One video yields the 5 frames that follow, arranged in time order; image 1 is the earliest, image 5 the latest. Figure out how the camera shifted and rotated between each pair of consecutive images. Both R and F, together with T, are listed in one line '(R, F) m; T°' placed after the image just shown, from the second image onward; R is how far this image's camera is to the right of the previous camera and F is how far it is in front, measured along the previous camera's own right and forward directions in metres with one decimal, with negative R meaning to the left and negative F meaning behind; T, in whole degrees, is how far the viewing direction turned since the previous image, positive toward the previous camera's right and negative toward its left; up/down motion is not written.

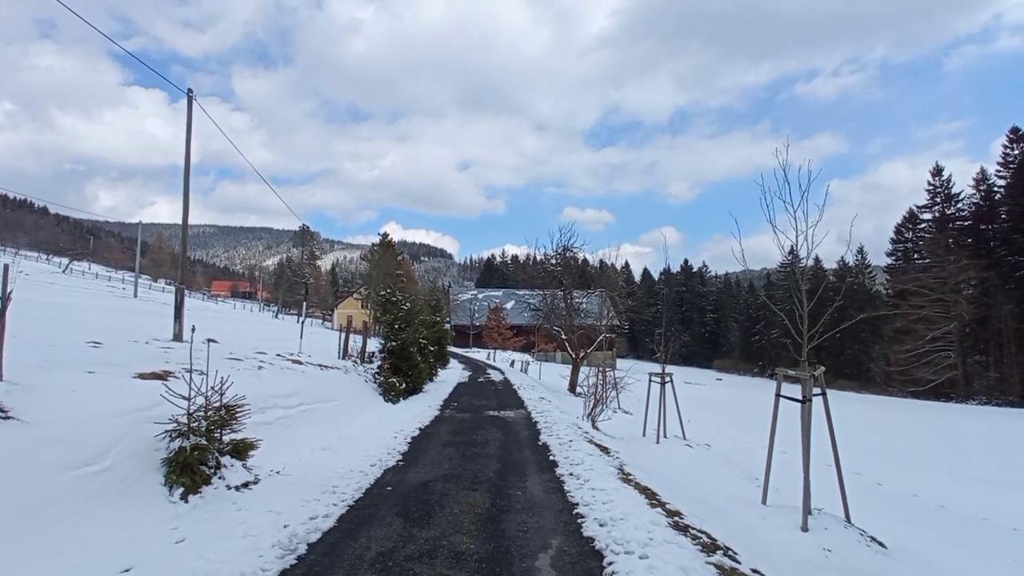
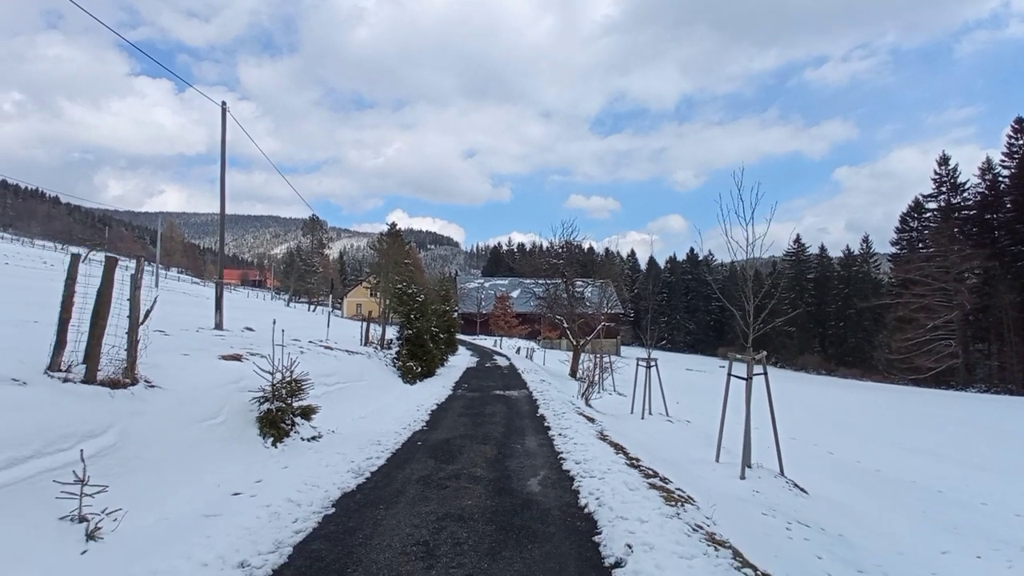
(+0.1, -1.7) m; -1°
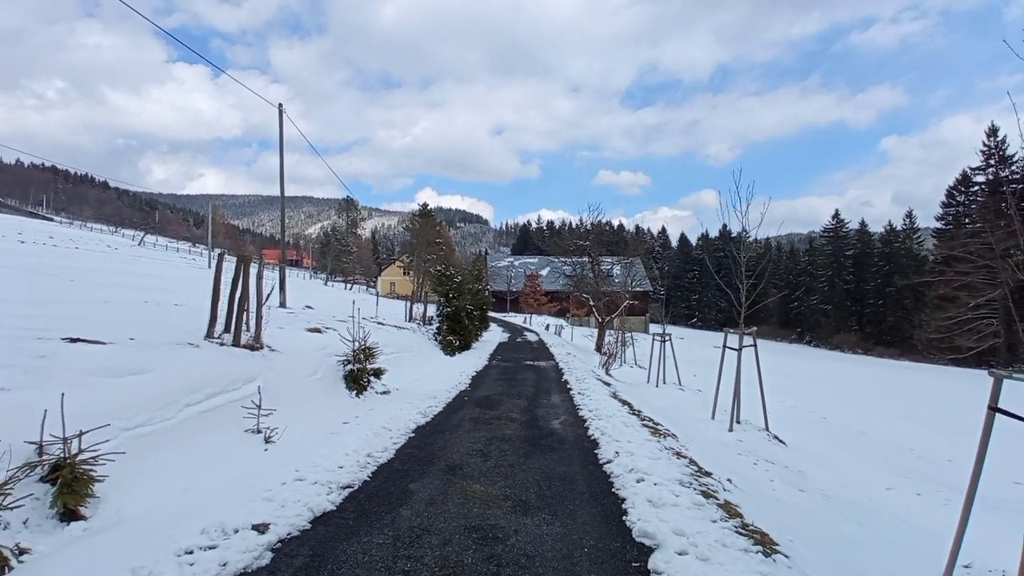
(0.0, -1.7) m; -3°
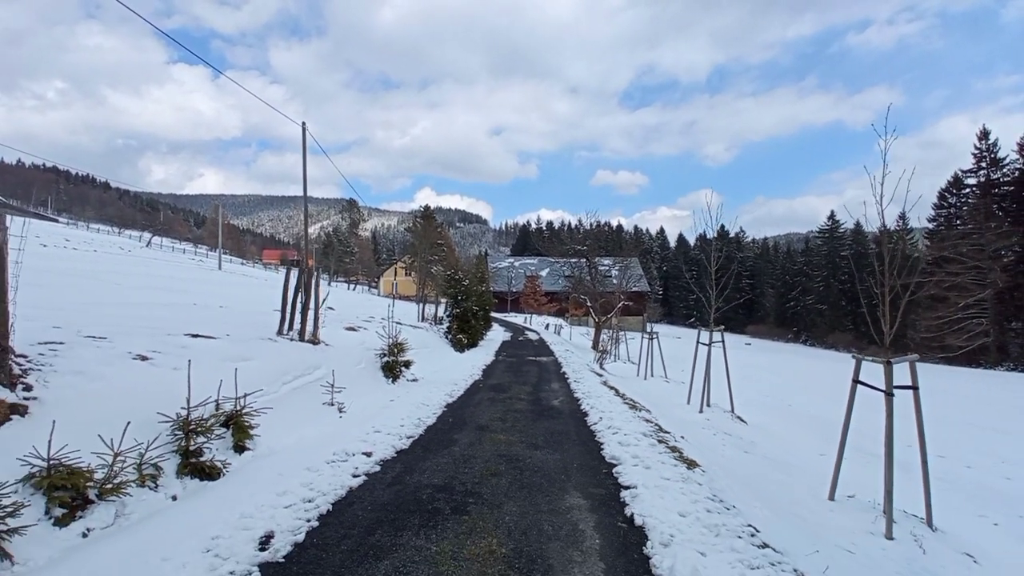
(-0.2, -1.9) m; 0°
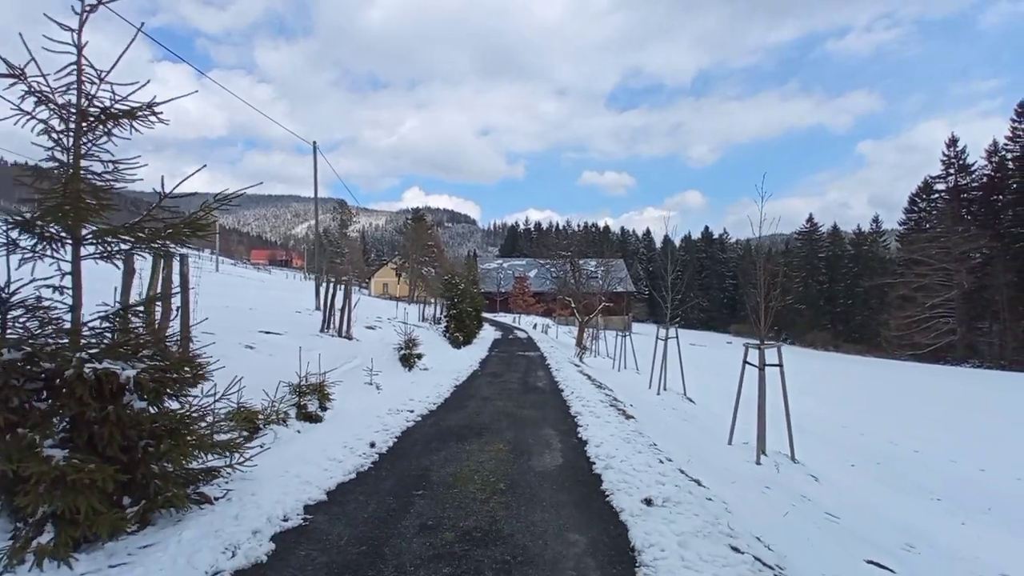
(-0.1, -2.5) m; +1°
